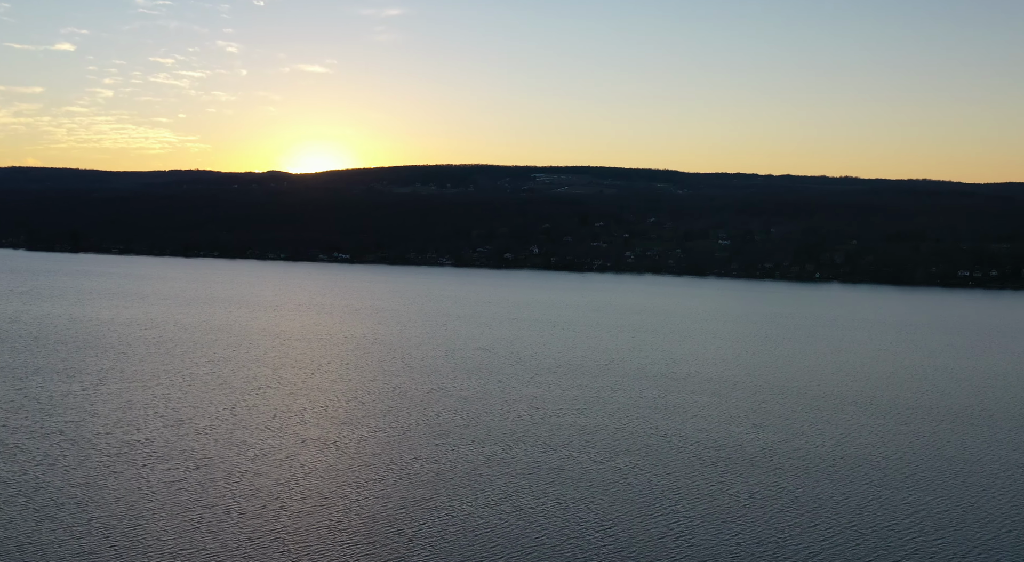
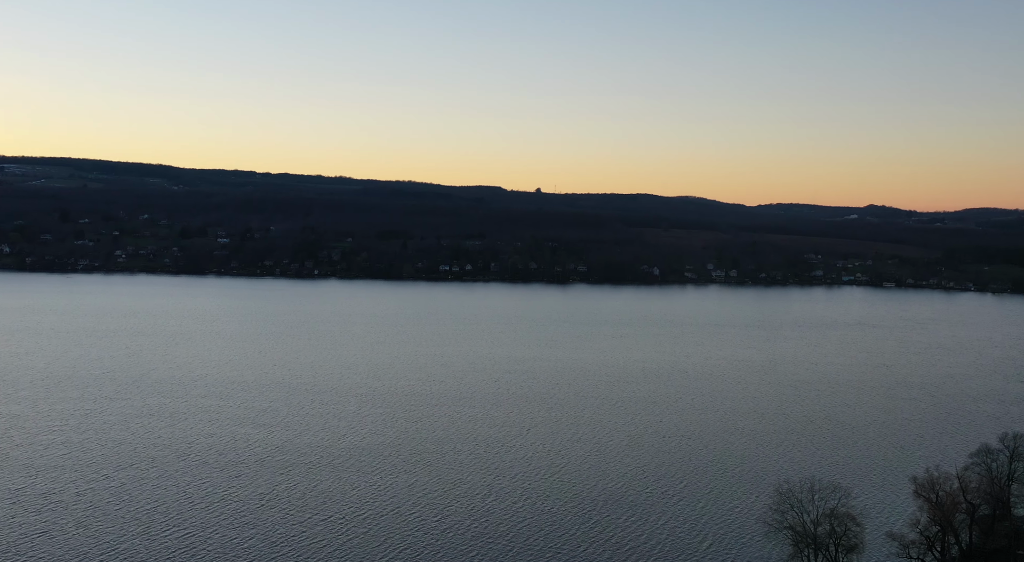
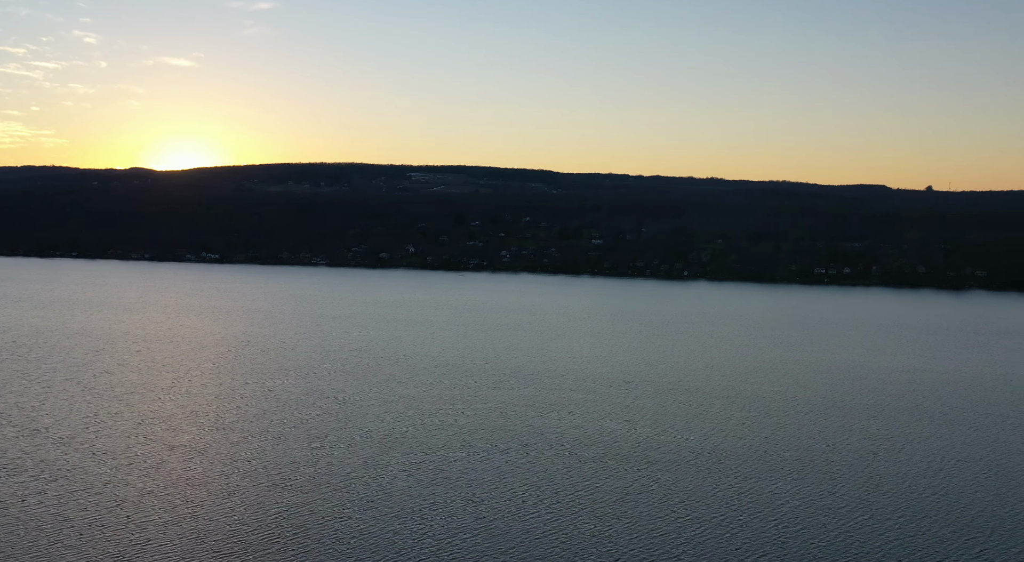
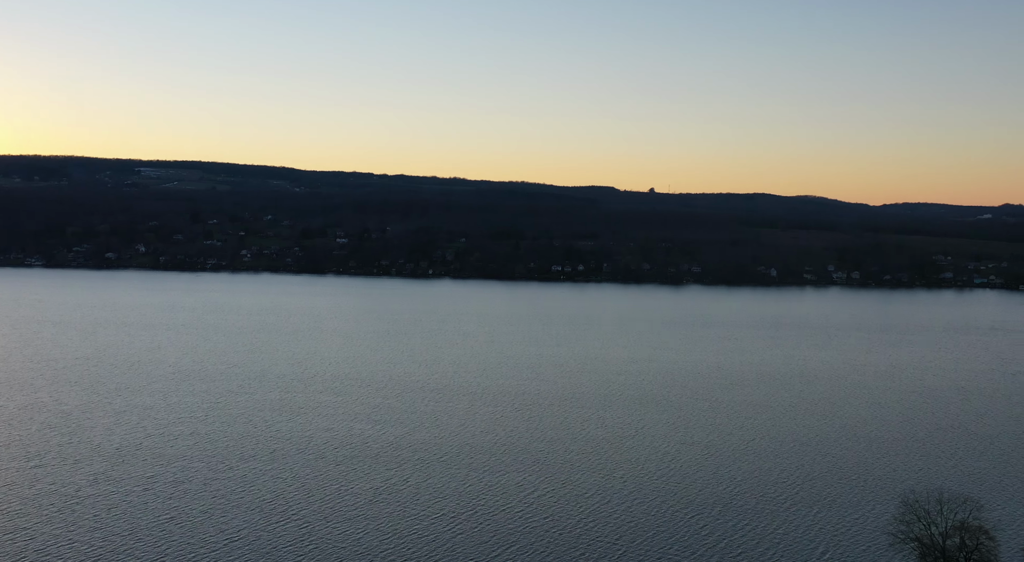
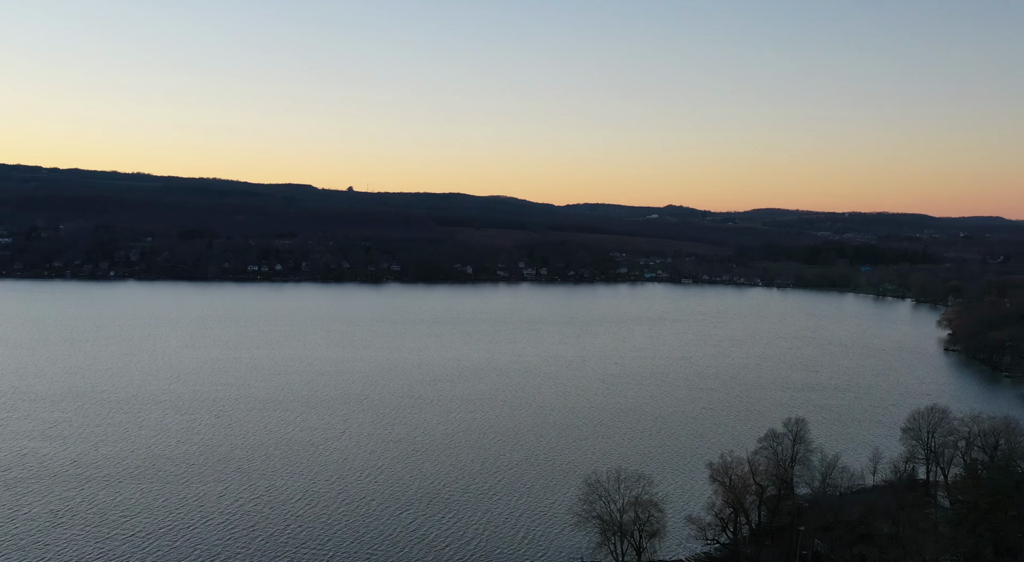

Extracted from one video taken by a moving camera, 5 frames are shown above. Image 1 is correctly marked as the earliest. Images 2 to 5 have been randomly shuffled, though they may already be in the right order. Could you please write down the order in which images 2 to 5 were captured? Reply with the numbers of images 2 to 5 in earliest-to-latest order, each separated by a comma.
3, 4, 2, 5
